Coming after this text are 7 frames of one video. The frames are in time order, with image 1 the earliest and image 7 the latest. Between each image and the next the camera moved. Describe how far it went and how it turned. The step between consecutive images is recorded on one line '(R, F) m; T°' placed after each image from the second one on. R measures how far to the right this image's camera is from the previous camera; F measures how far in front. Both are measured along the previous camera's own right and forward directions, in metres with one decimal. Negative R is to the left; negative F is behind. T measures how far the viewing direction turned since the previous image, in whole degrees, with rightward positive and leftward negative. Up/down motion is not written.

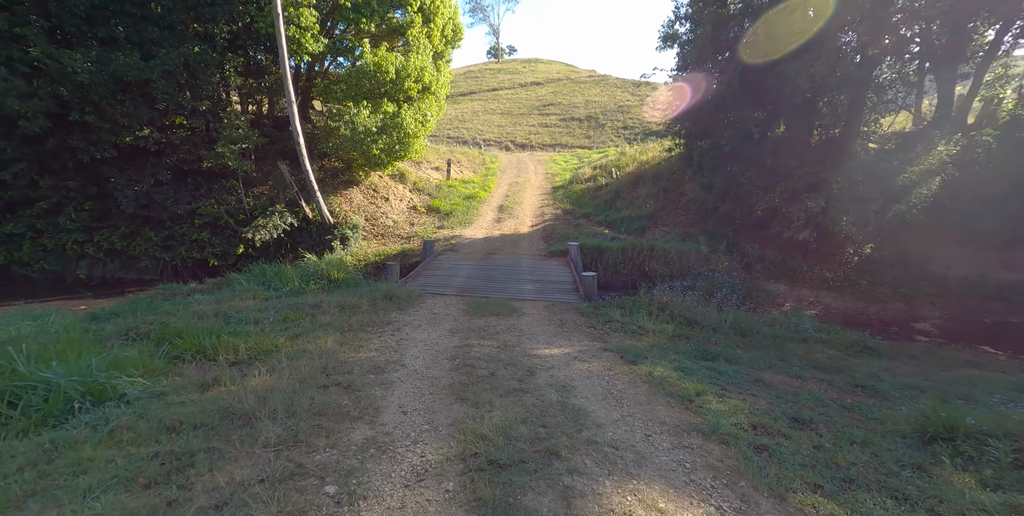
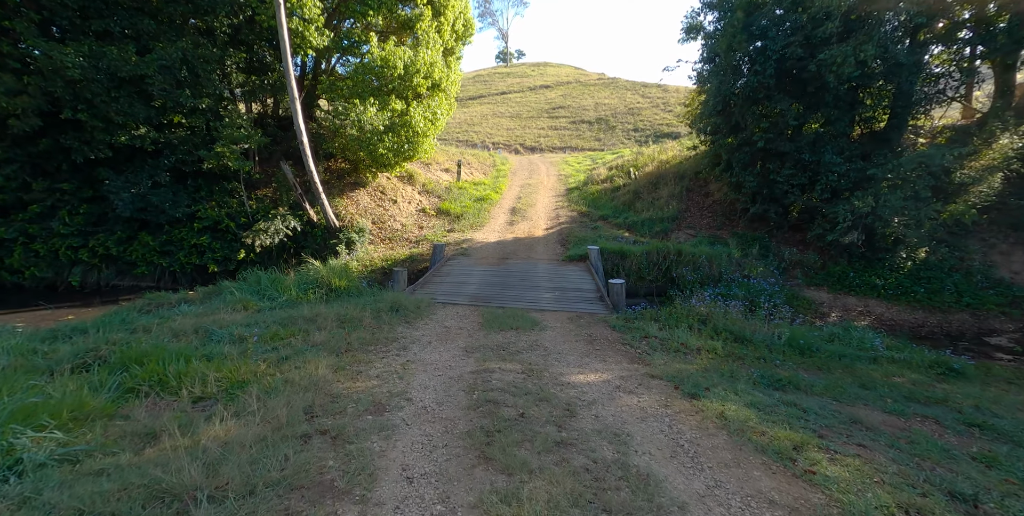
(-0.2, +0.8) m; -1°
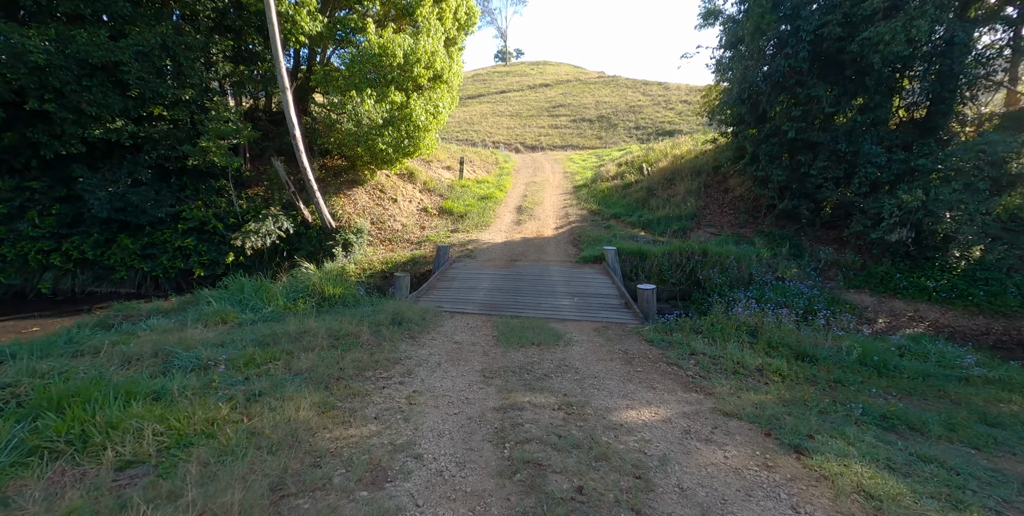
(-0.3, +0.9) m; 0°
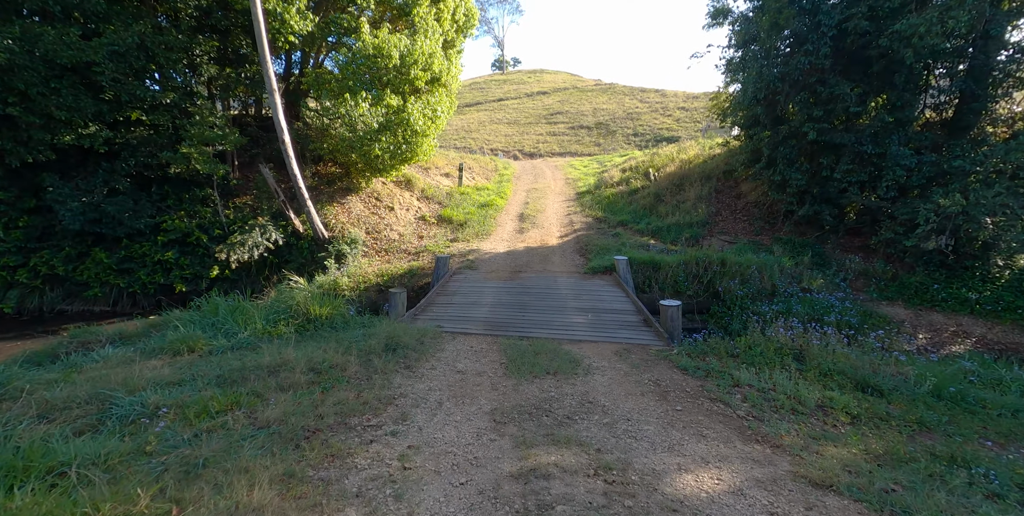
(-0.1, +0.7) m; 0°
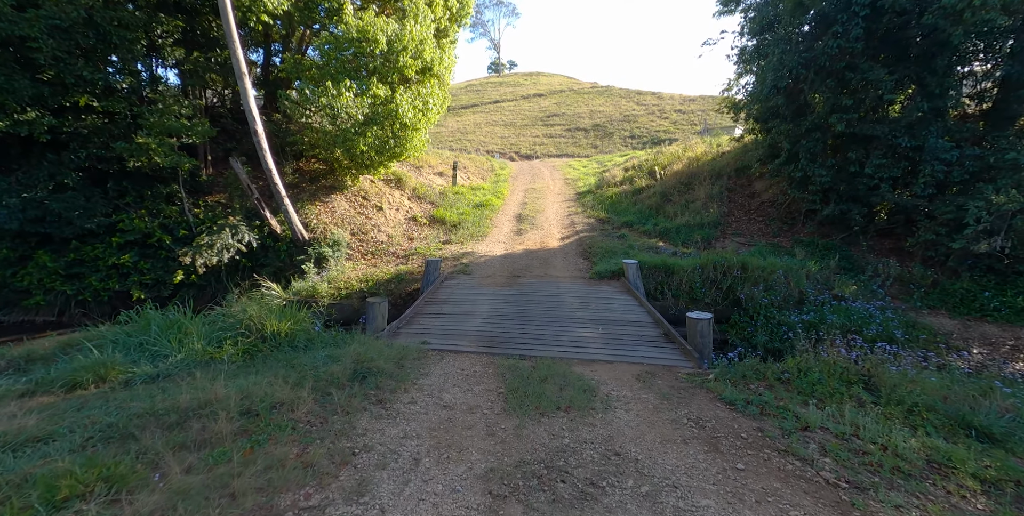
(0.0, +1.0) m; +1°
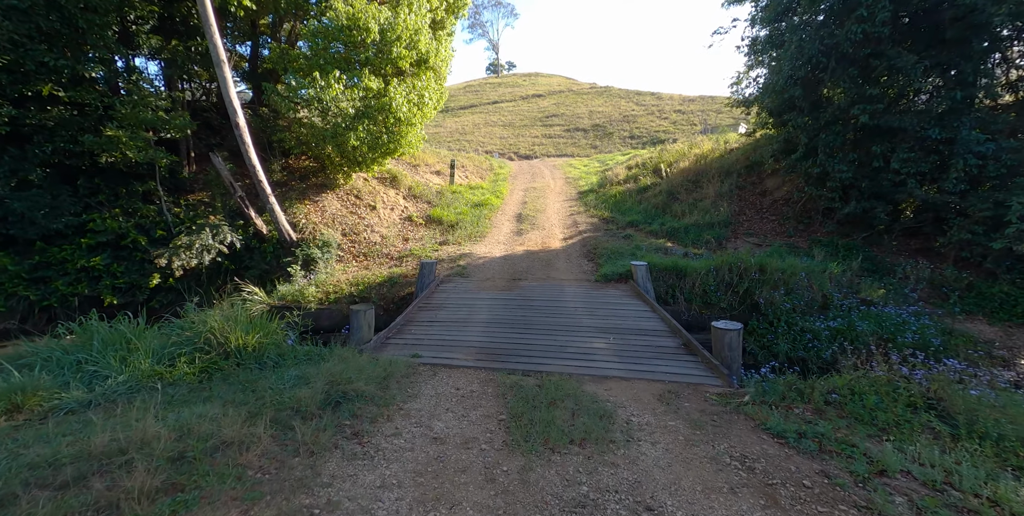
(0.0, +0.6) m; 0°
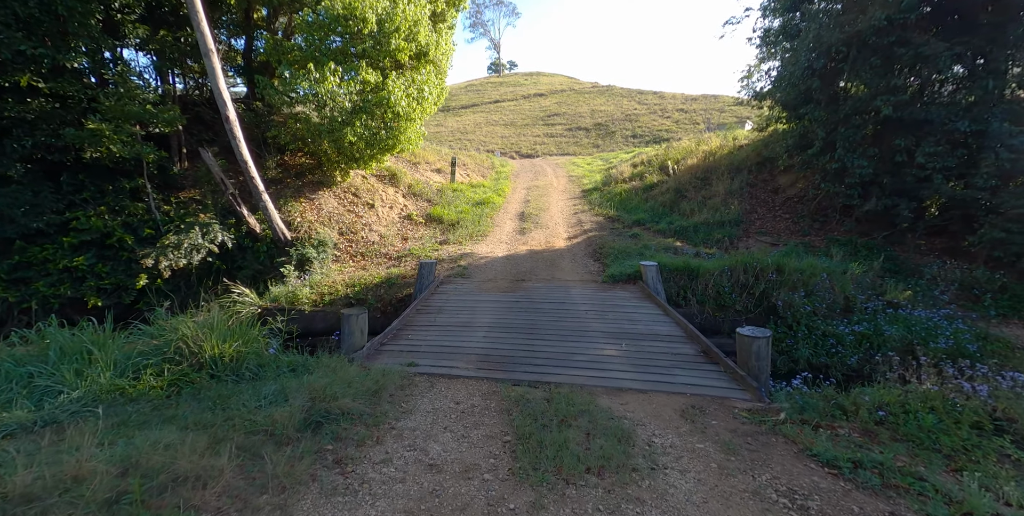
(0.0, +0.4) m; 0°
